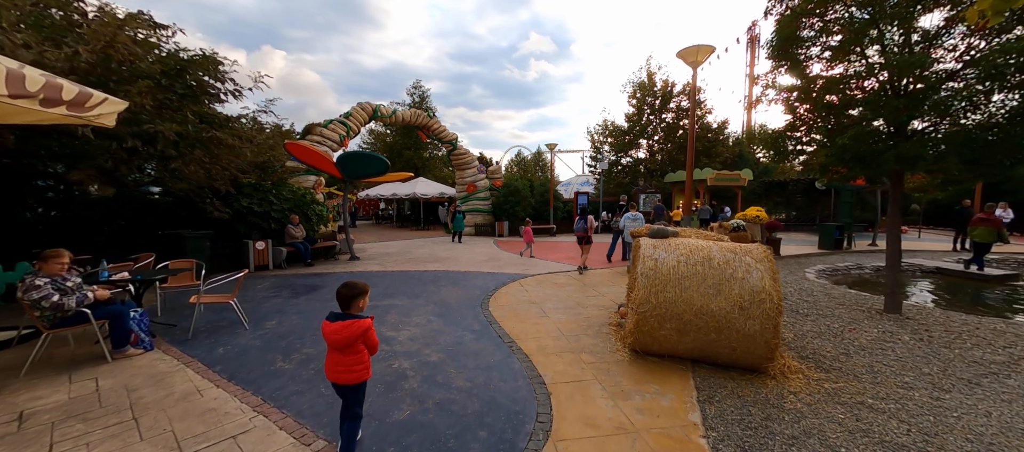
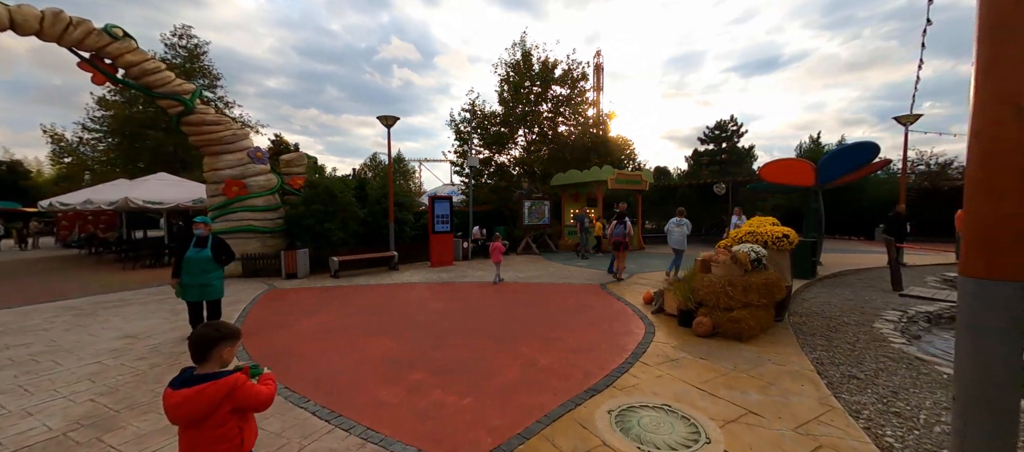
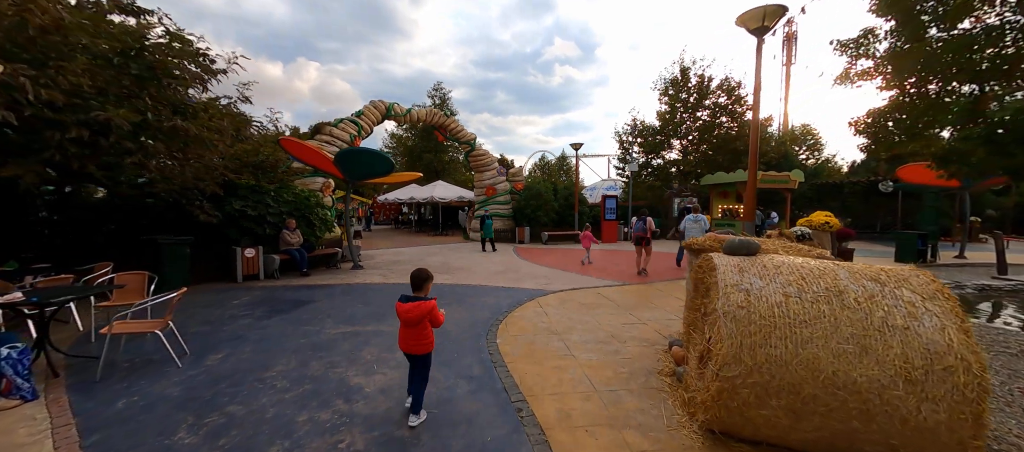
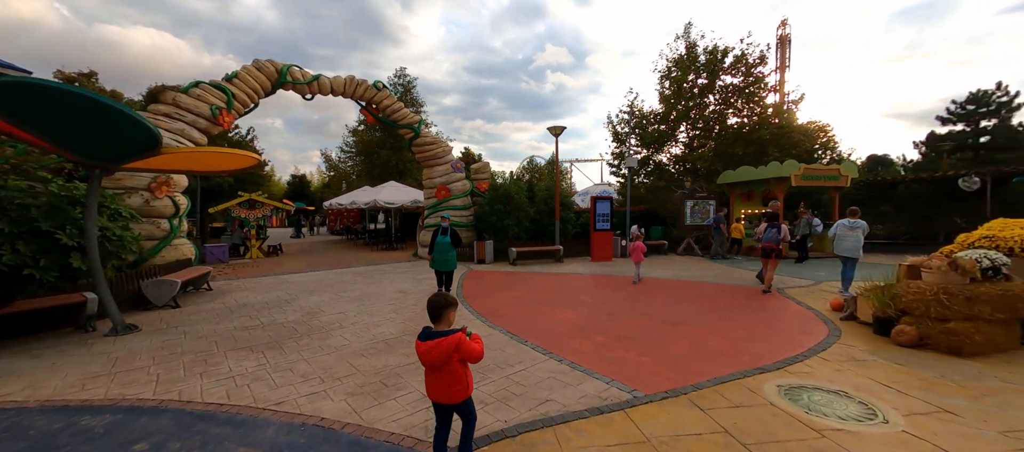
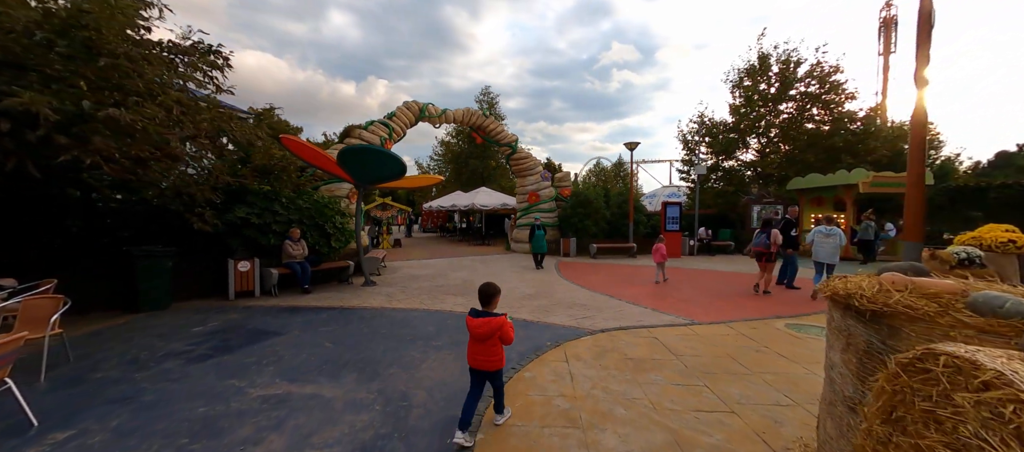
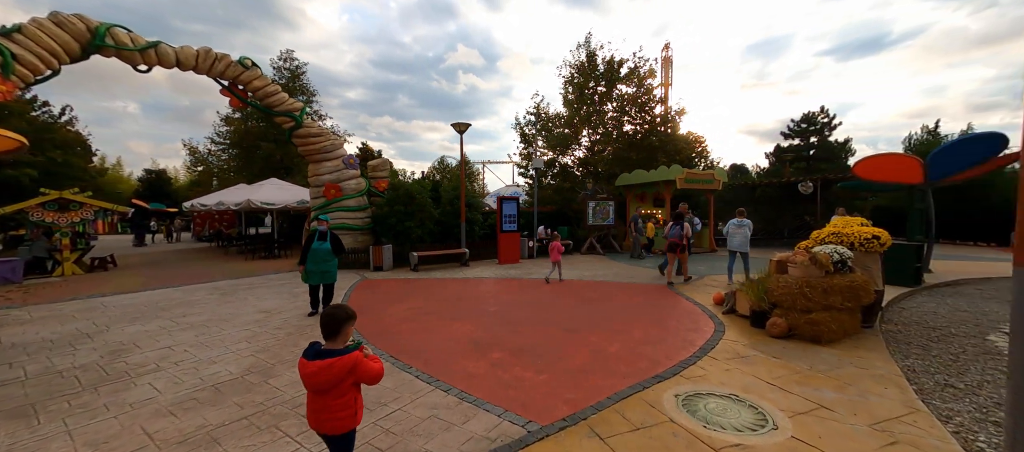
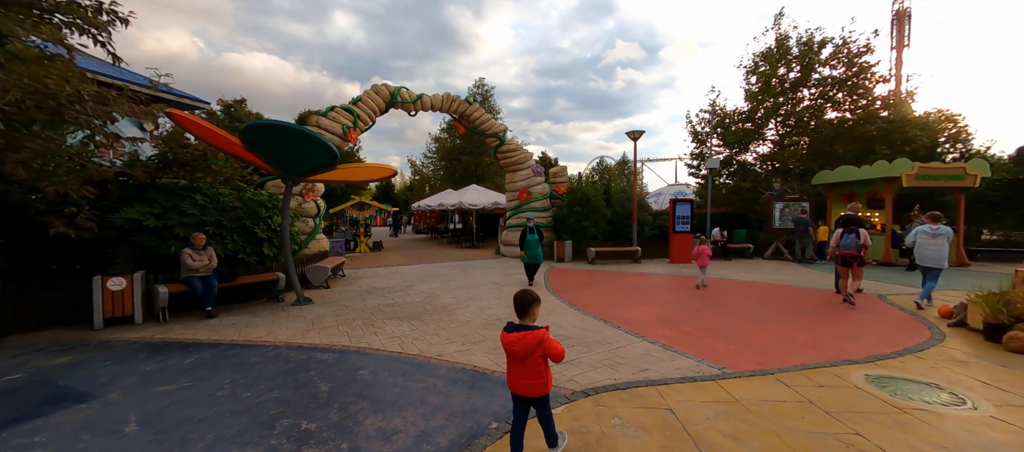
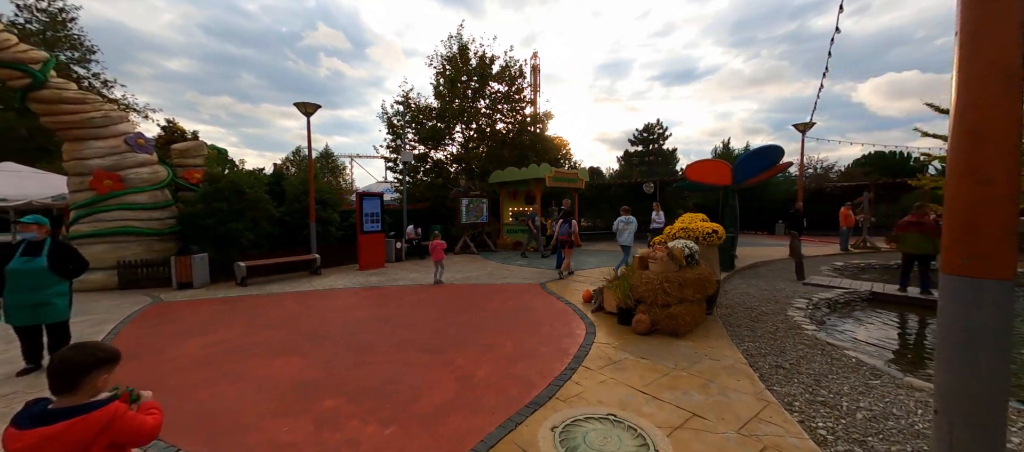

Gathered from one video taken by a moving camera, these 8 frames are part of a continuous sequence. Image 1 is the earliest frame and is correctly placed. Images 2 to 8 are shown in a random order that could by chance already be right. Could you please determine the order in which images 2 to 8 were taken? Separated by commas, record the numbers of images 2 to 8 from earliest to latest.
3, 5, 7, 4, 6, 2, 8
